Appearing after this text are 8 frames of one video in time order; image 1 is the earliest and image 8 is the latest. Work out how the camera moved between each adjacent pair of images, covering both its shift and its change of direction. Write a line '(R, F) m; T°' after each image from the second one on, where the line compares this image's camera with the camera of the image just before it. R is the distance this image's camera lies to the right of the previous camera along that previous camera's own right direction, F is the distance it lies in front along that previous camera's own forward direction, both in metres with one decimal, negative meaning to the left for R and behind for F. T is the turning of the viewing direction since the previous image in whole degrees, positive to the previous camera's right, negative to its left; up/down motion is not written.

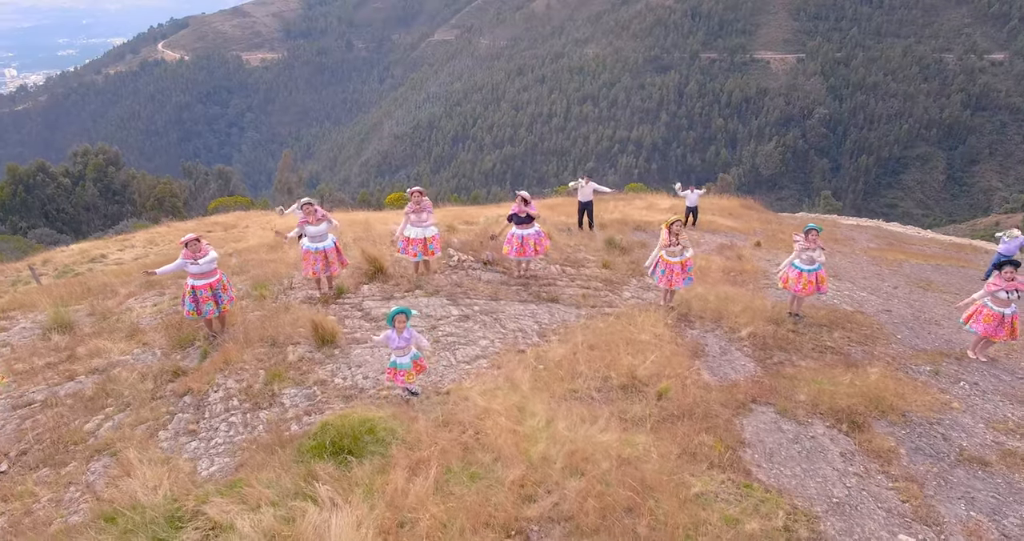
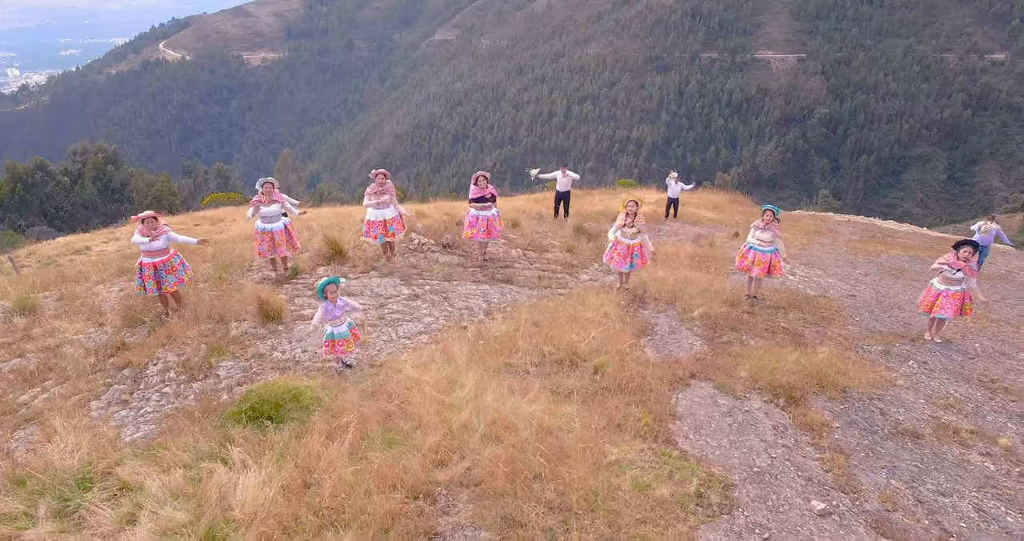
(+0.8, 0.0) m; 0°
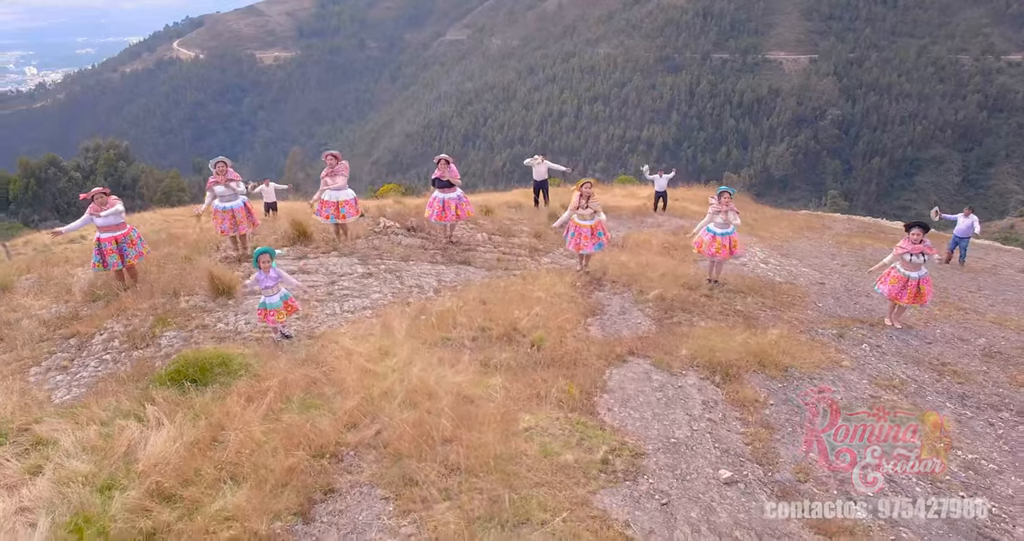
(+0.9, 0.0) m; -1°
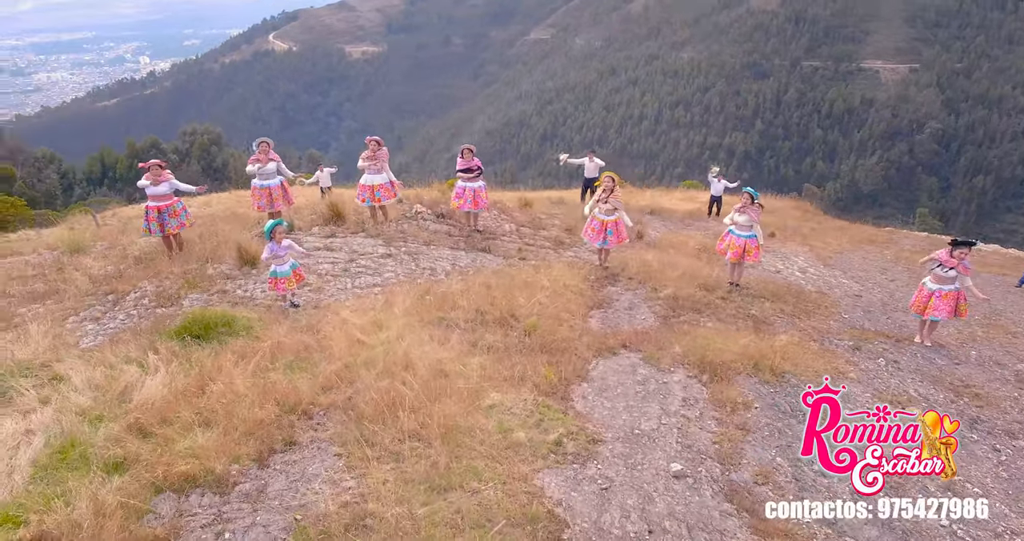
(+1.0, -0.1) m; -6°
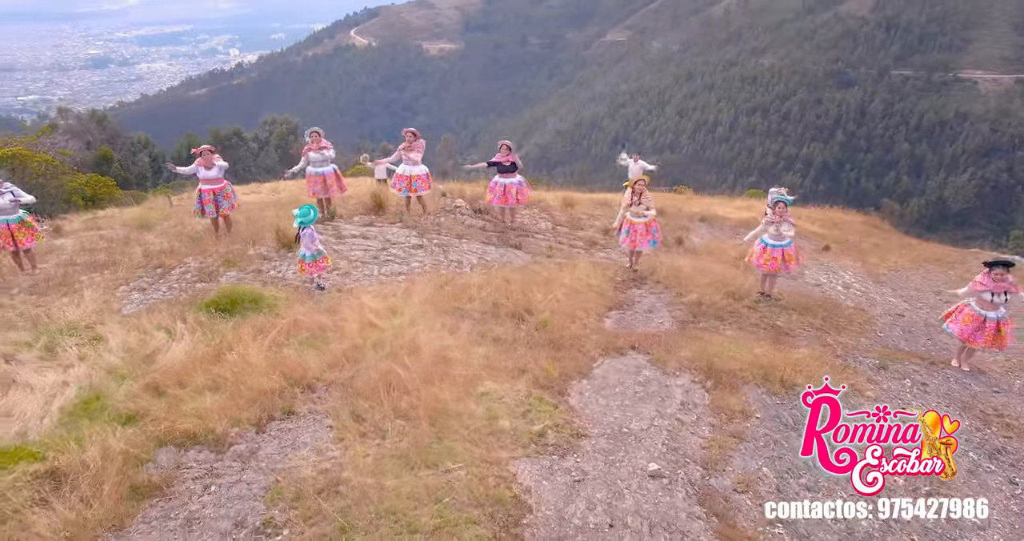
(+0.7, -0.2) m; -6°
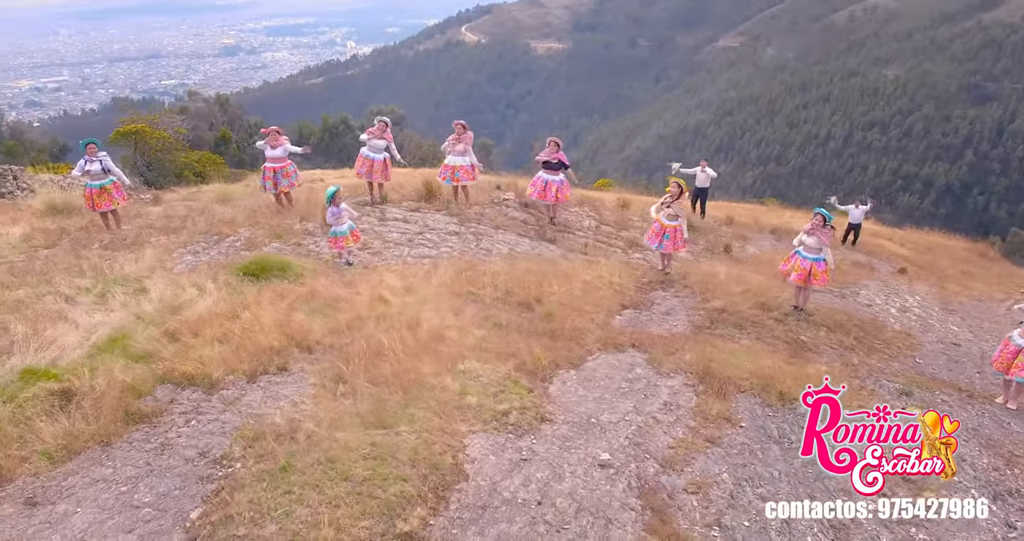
(+1.2, -0.2) m; -8°
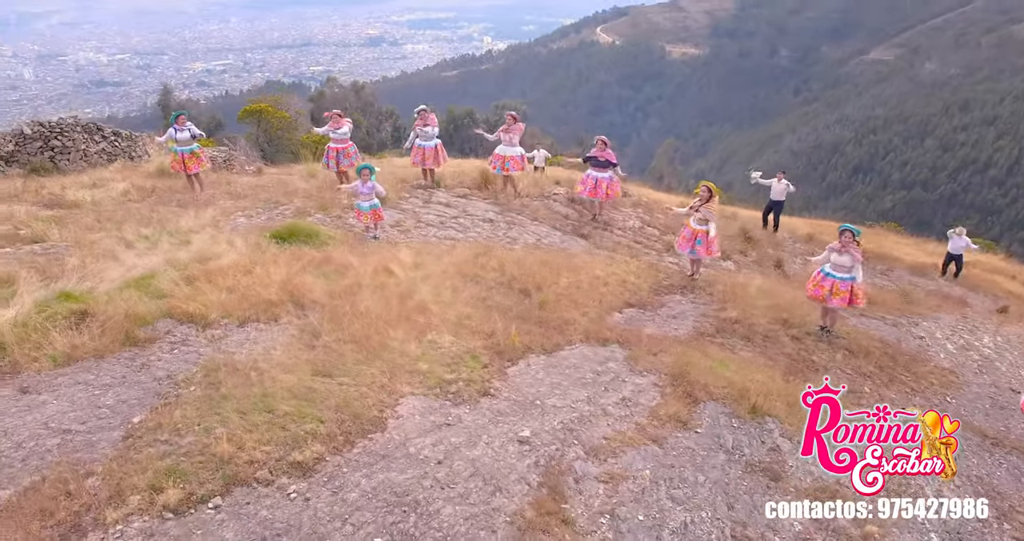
(+1.7, -0.2) m; -11°
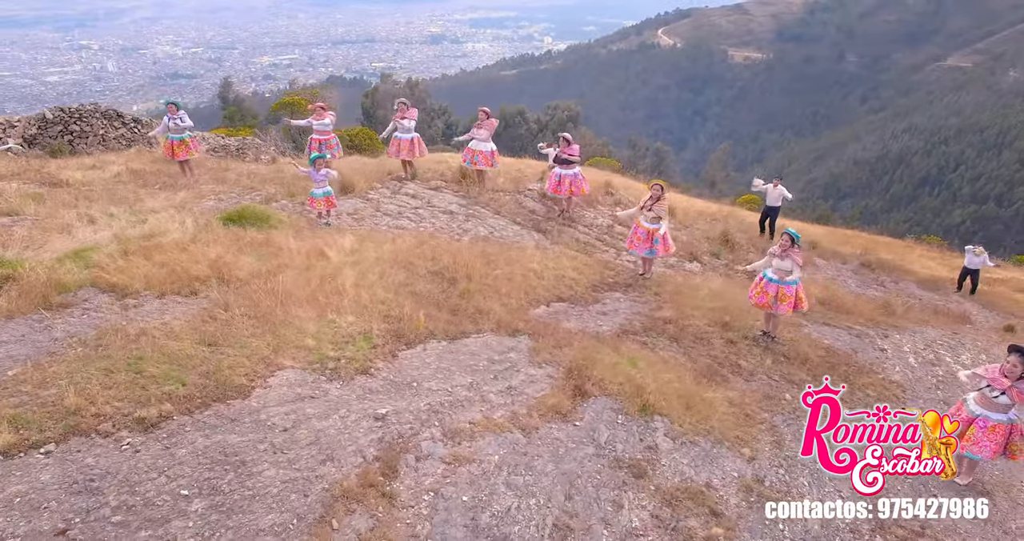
(+1.9, -0.1) m; -5°
